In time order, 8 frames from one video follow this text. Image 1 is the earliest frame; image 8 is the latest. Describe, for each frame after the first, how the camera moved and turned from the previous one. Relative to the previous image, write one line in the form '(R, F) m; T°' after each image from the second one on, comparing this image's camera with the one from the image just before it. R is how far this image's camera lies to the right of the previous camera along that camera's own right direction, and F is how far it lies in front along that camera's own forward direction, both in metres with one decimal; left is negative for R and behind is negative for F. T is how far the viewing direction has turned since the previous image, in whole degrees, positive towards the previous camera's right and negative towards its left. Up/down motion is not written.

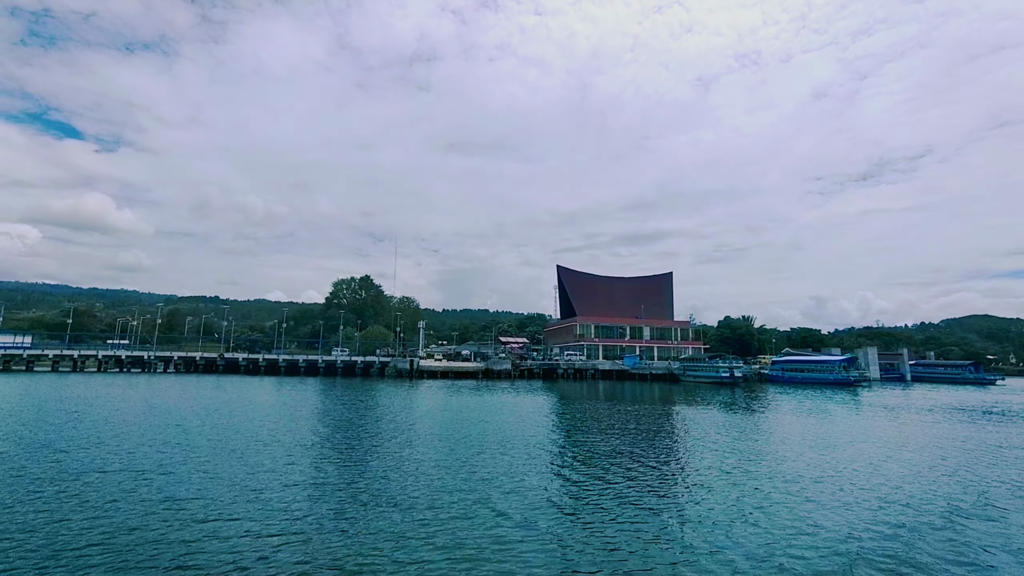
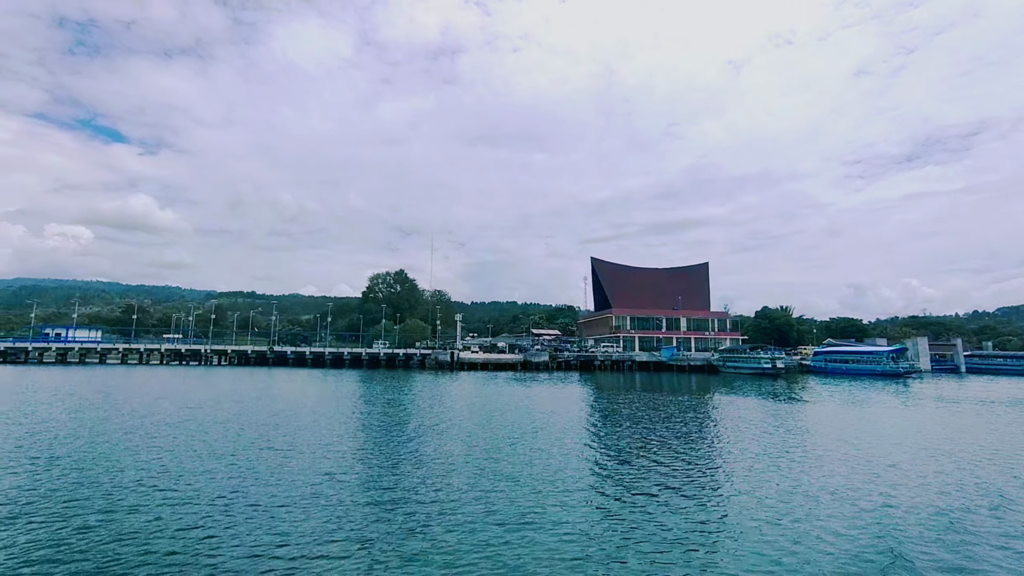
(-0.6, -0.6) m; -3°
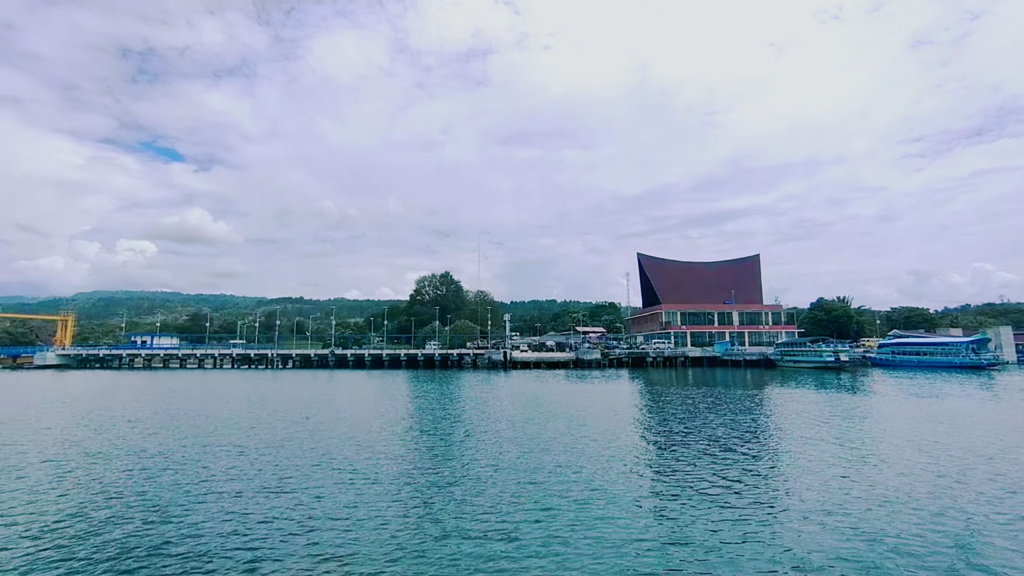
(-0.7, -0.6) m; -5°
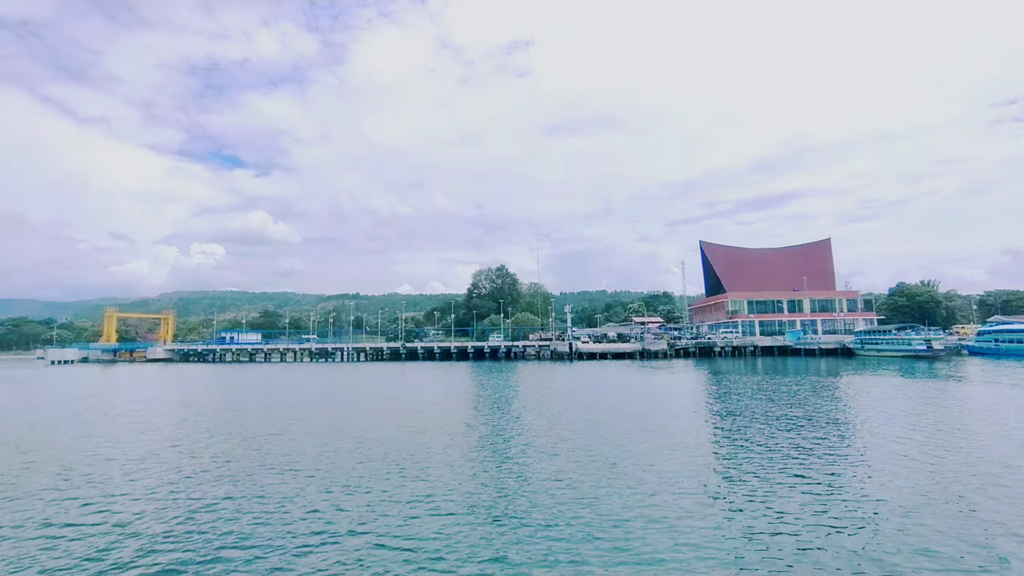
(-1.0, -0.7) m; -6°
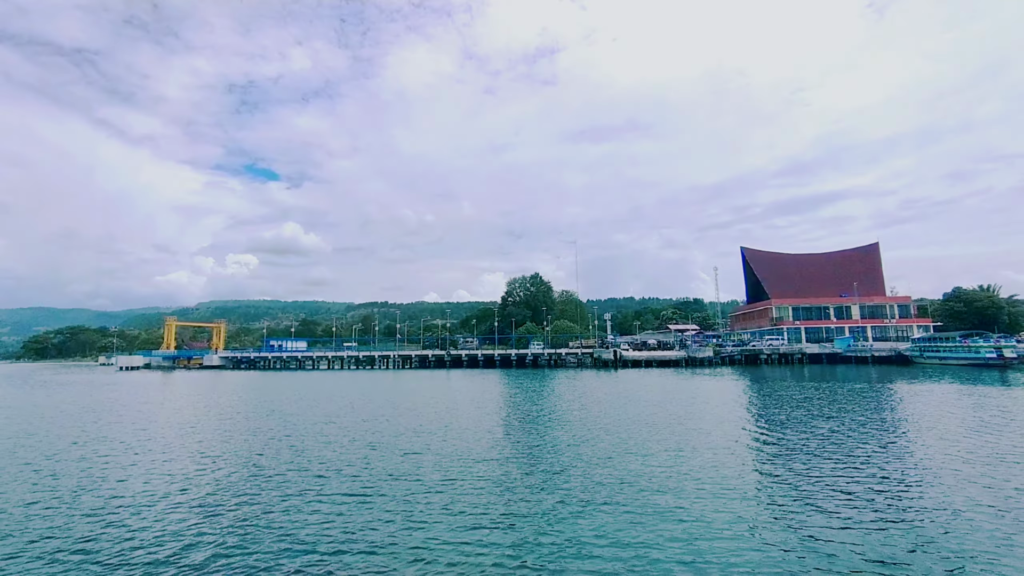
(-1.1, -0.5) m; -3°
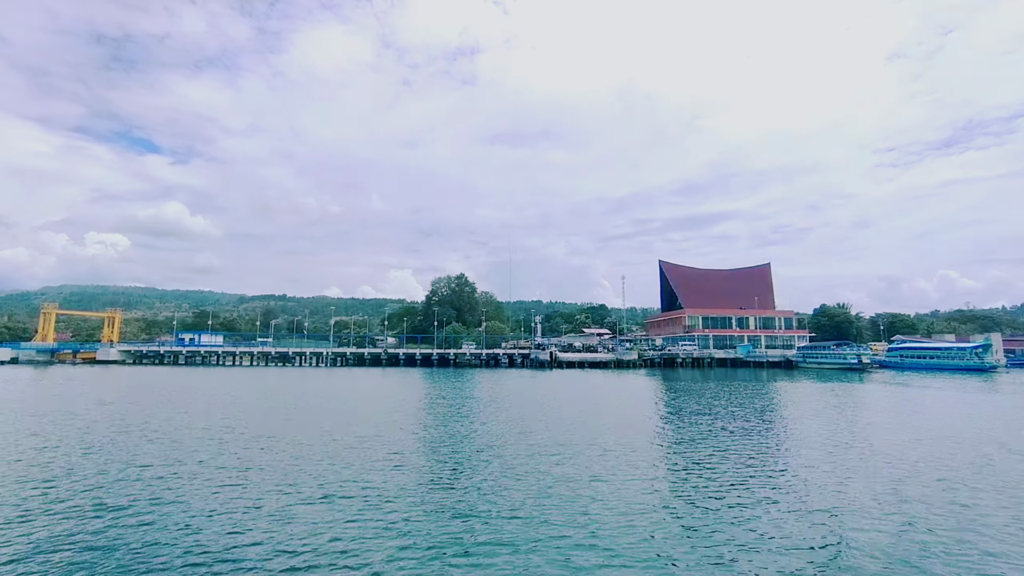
(-2.3, -0.6) m; +11°
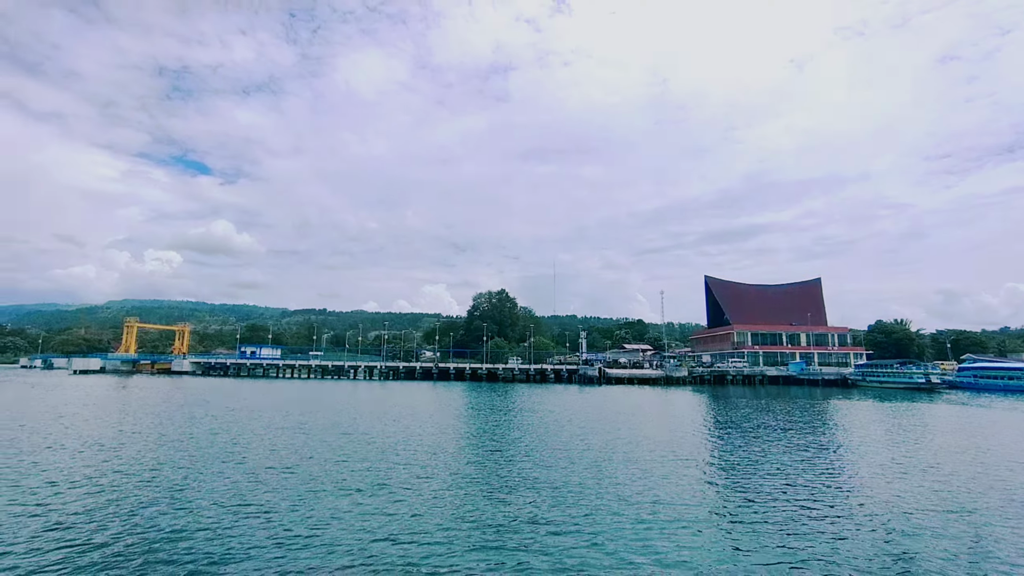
(-1.1, -0.9) m; -4°
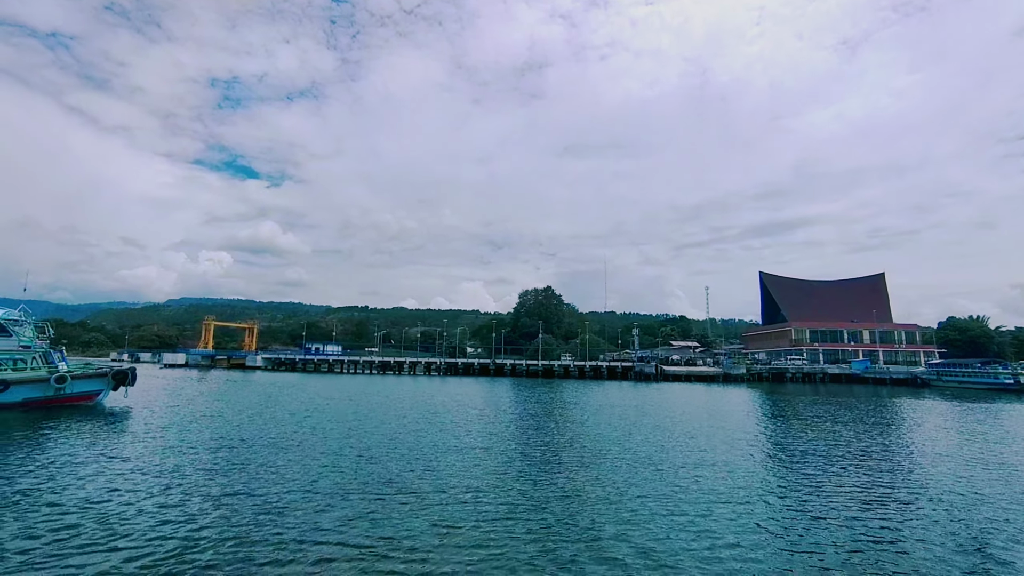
(-1.2, -0.8) m; -5°
